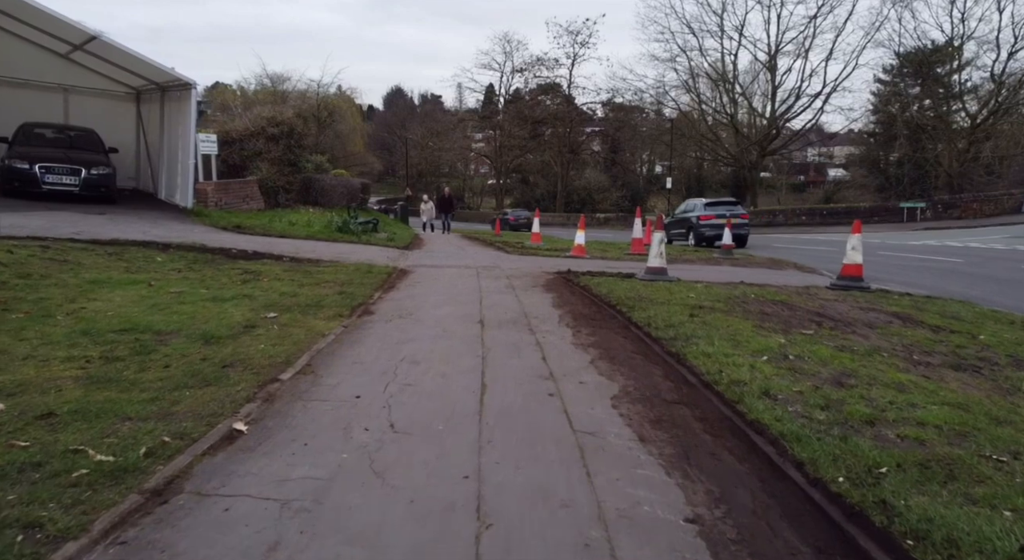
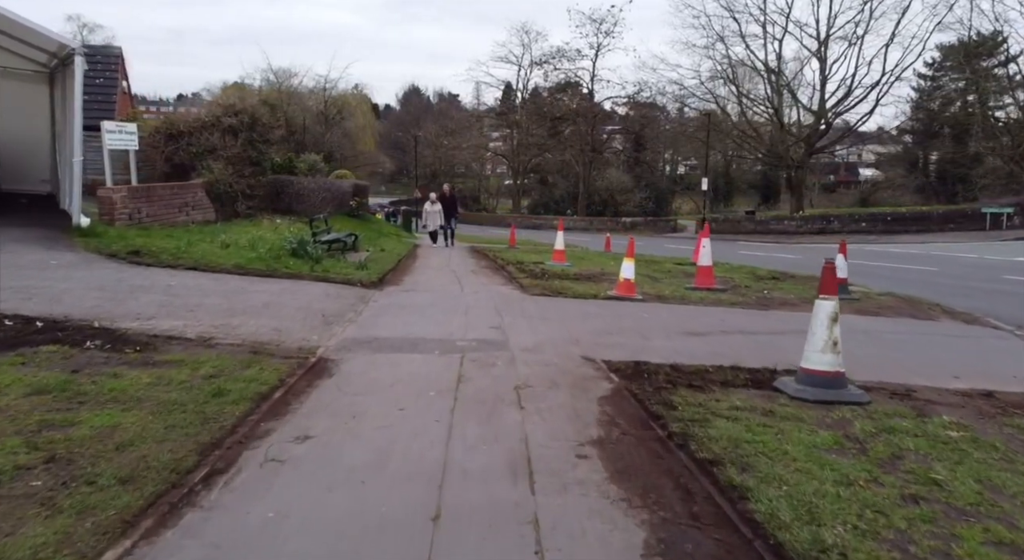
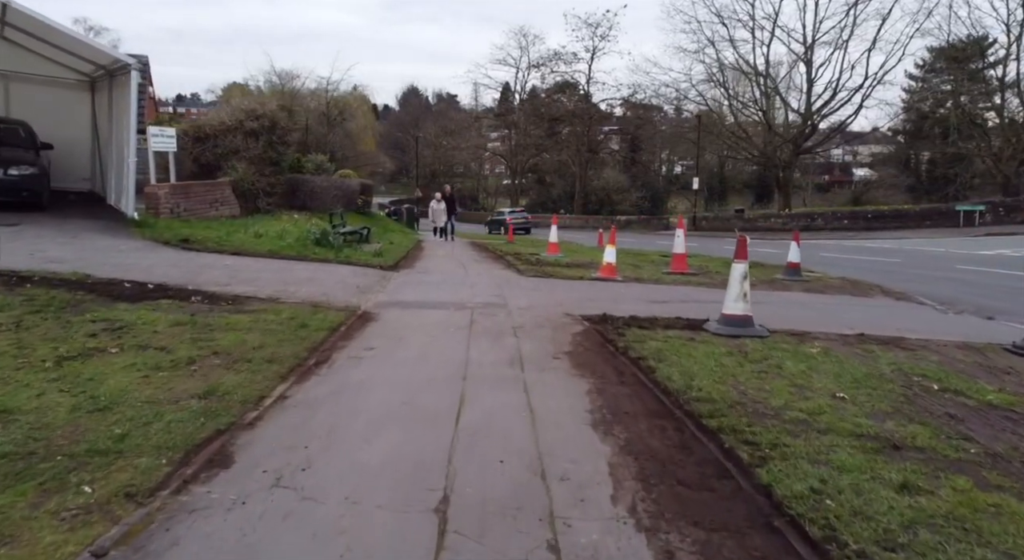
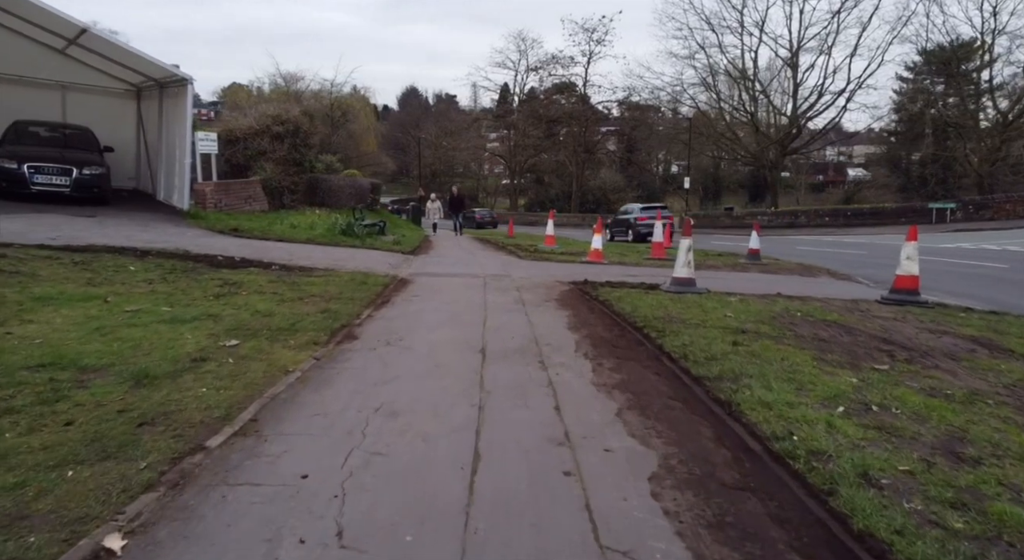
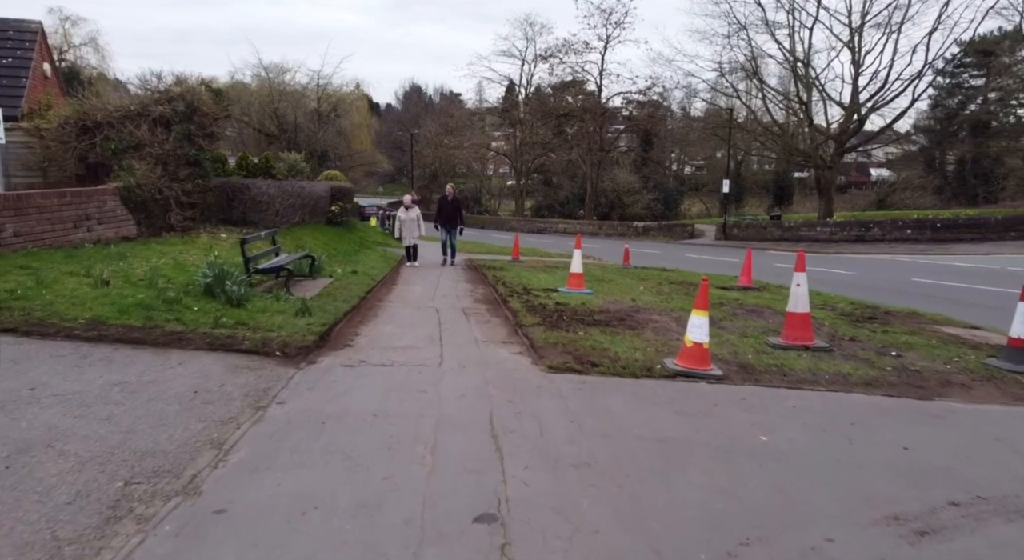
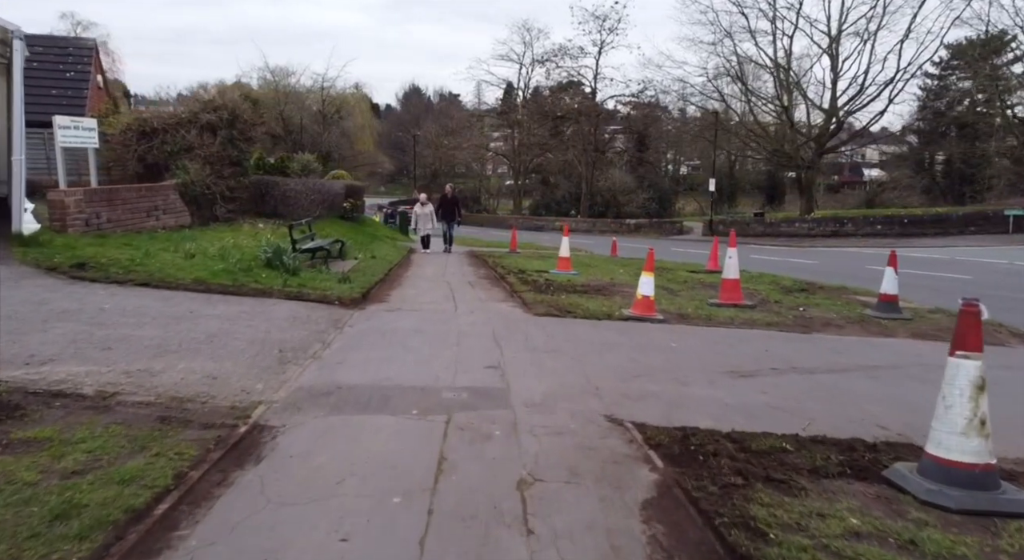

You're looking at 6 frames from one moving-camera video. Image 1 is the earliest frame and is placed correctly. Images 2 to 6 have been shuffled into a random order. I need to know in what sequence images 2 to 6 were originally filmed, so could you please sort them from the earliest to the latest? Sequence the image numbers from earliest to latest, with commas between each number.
4, 3, 2, 6, 5
